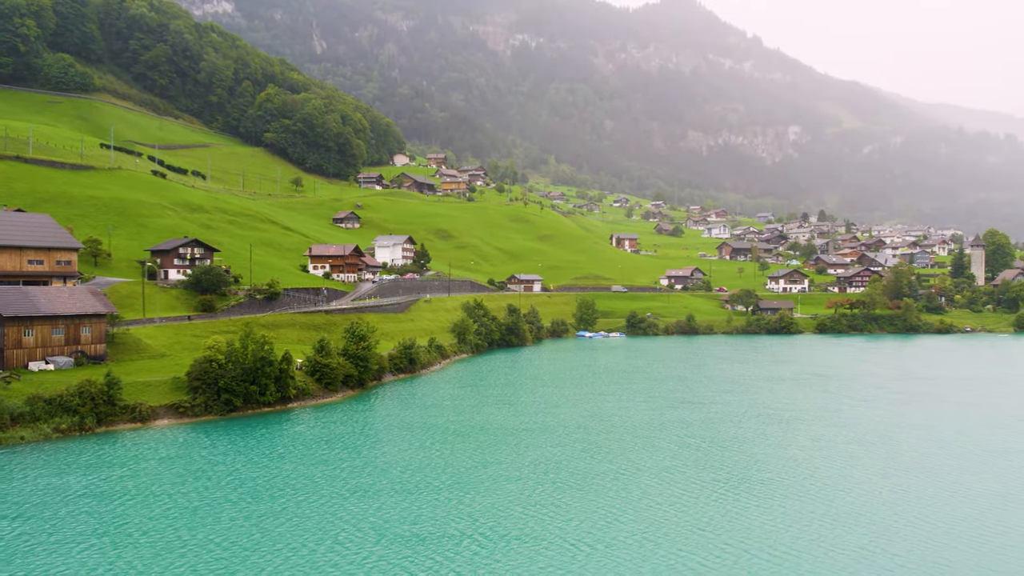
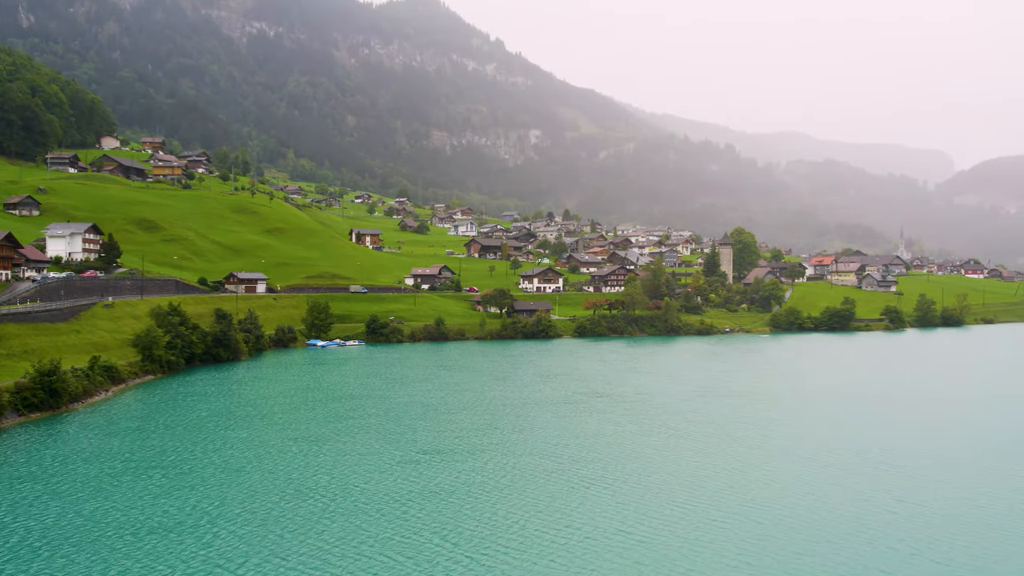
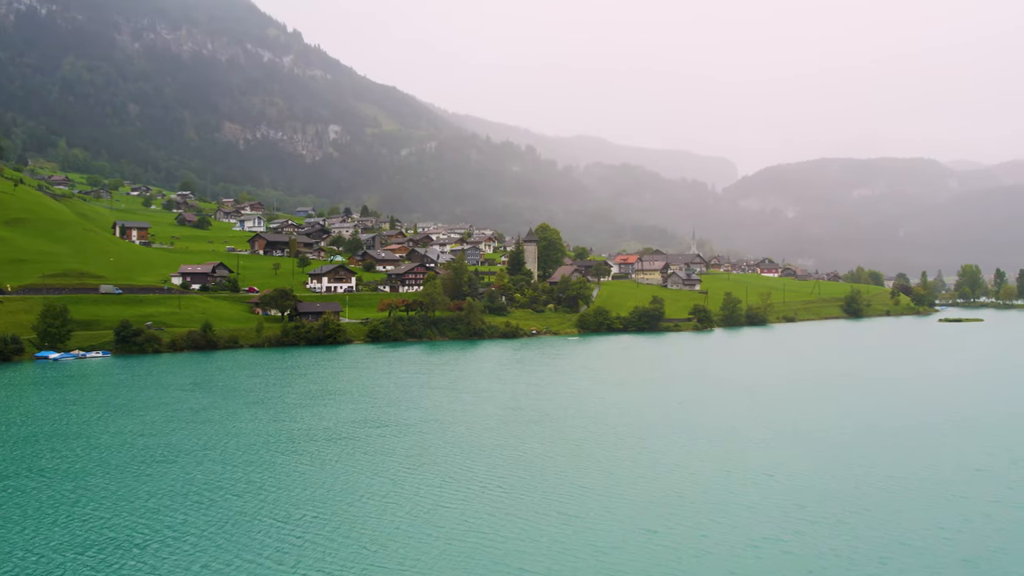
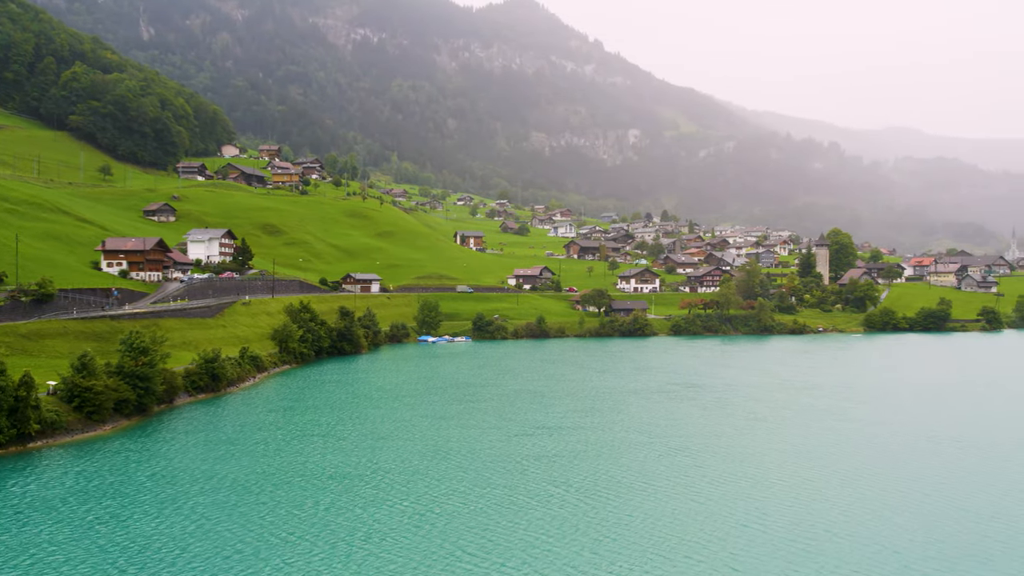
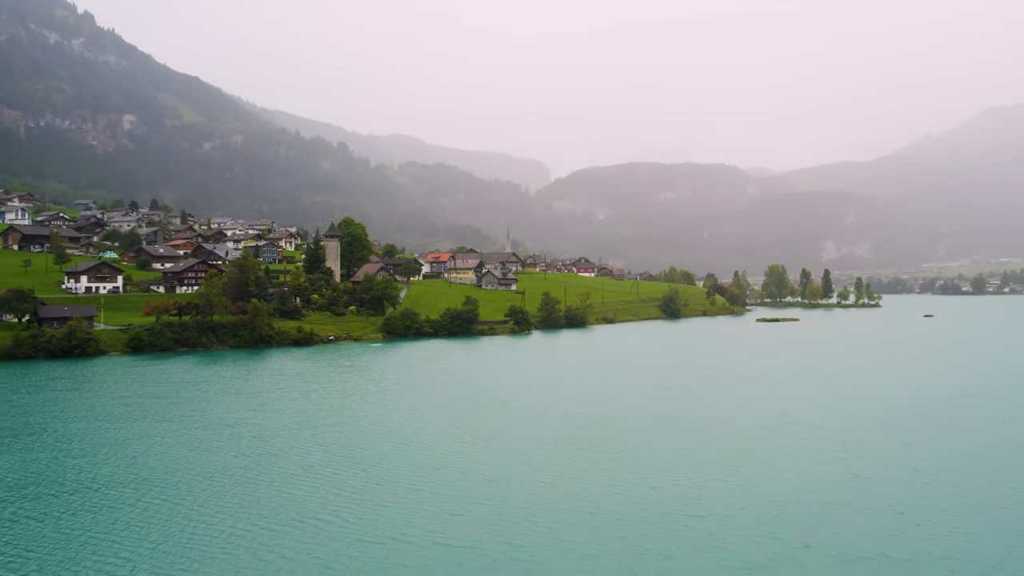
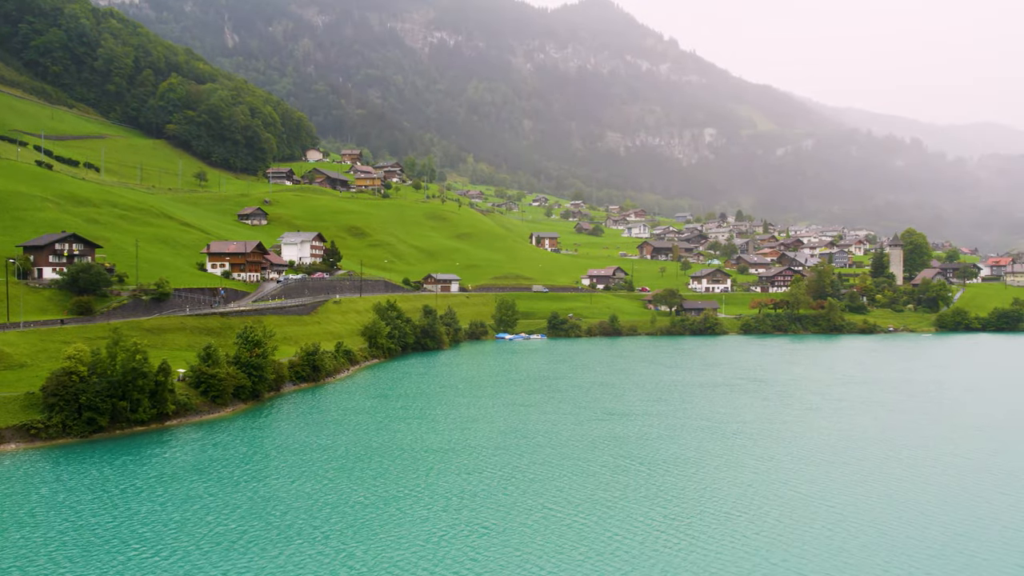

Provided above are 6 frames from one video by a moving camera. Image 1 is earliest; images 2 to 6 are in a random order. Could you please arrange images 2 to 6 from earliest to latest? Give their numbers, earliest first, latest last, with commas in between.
6, 4, 2, 3, 5
